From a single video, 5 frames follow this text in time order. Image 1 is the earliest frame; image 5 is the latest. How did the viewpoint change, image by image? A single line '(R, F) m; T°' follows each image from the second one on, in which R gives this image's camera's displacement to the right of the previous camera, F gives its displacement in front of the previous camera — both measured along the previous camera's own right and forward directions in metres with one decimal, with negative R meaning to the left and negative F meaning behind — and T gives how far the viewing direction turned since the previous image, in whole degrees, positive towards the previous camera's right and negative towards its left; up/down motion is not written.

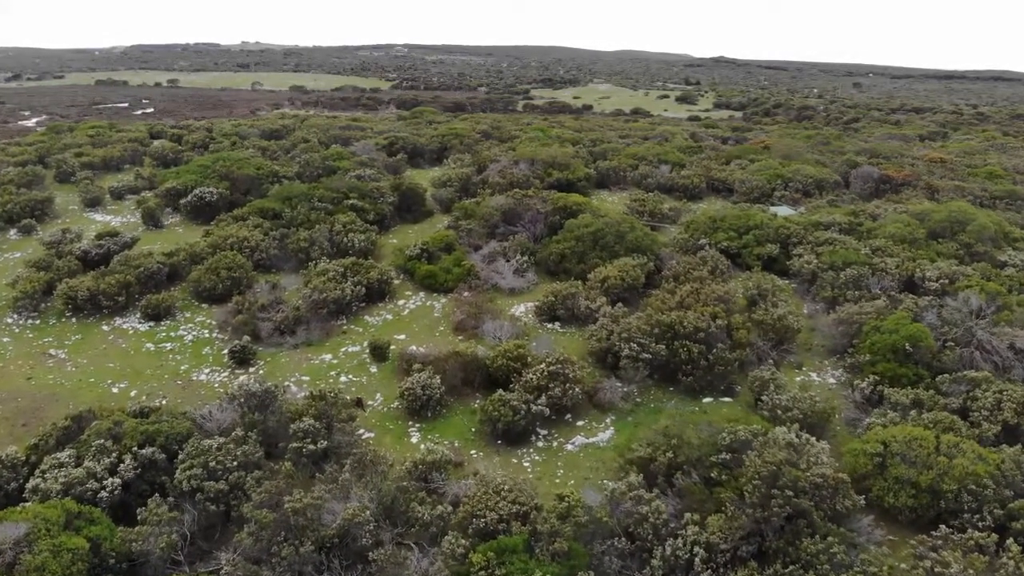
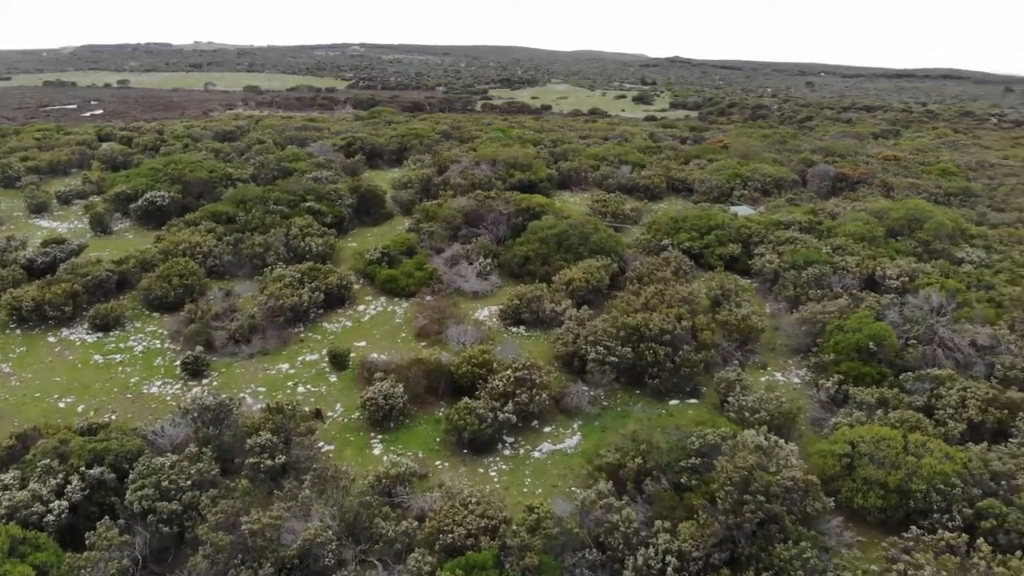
(0.0, +0.2) m; +3°
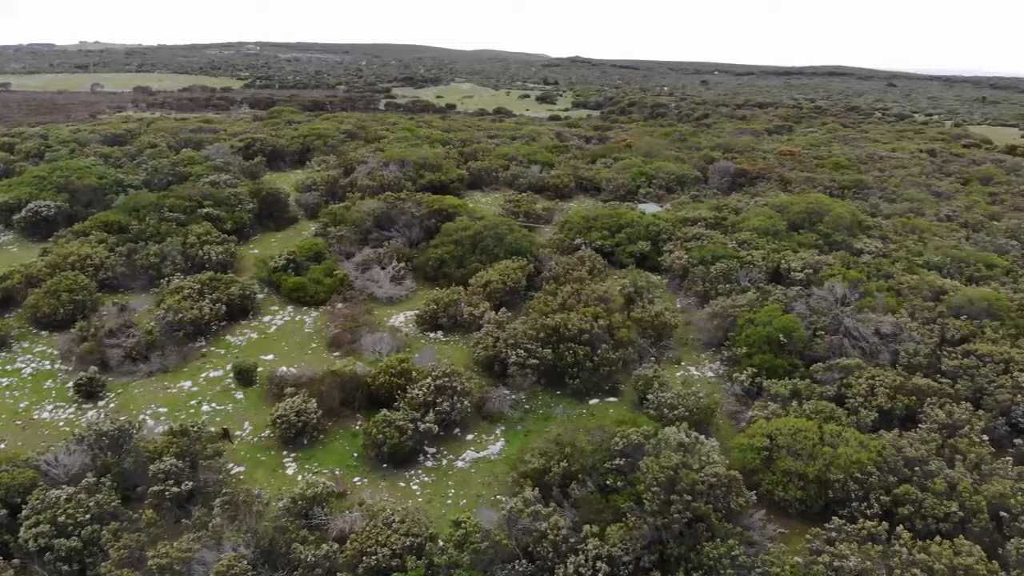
(-0.1, +0.2) m; +6°
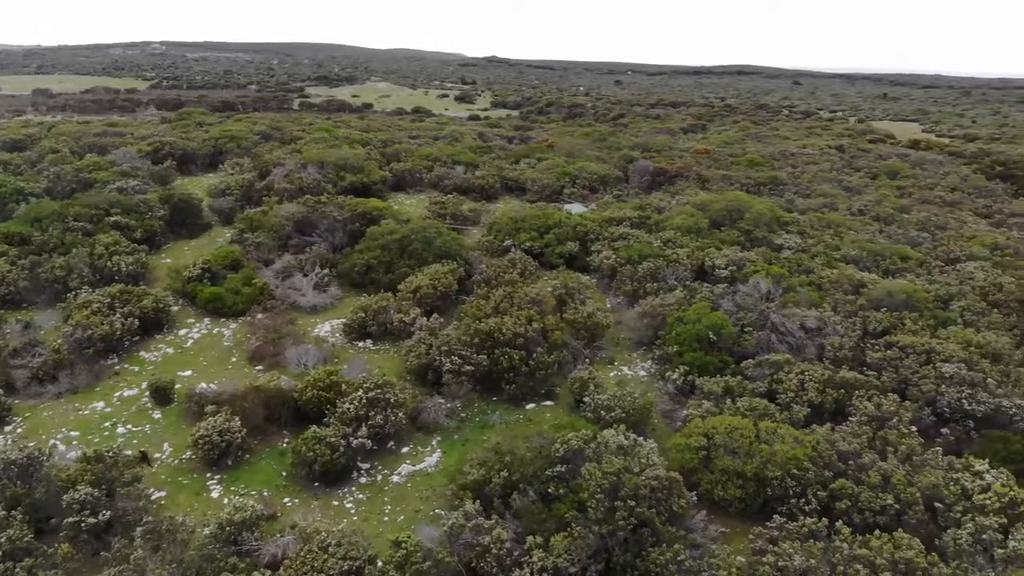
(-0.1, +0.2) m; +5°
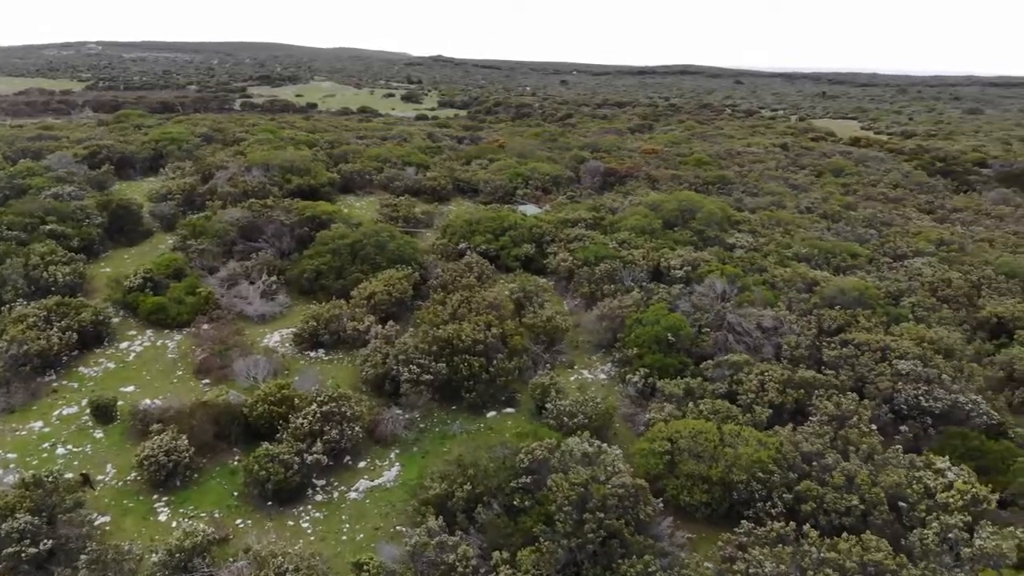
(-0.1, +0.2) m; +3°
